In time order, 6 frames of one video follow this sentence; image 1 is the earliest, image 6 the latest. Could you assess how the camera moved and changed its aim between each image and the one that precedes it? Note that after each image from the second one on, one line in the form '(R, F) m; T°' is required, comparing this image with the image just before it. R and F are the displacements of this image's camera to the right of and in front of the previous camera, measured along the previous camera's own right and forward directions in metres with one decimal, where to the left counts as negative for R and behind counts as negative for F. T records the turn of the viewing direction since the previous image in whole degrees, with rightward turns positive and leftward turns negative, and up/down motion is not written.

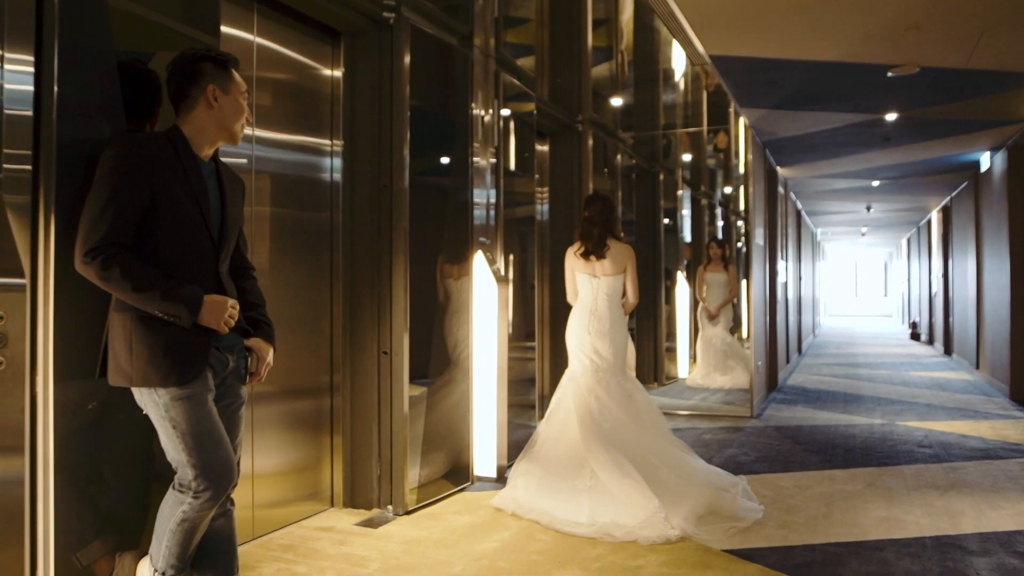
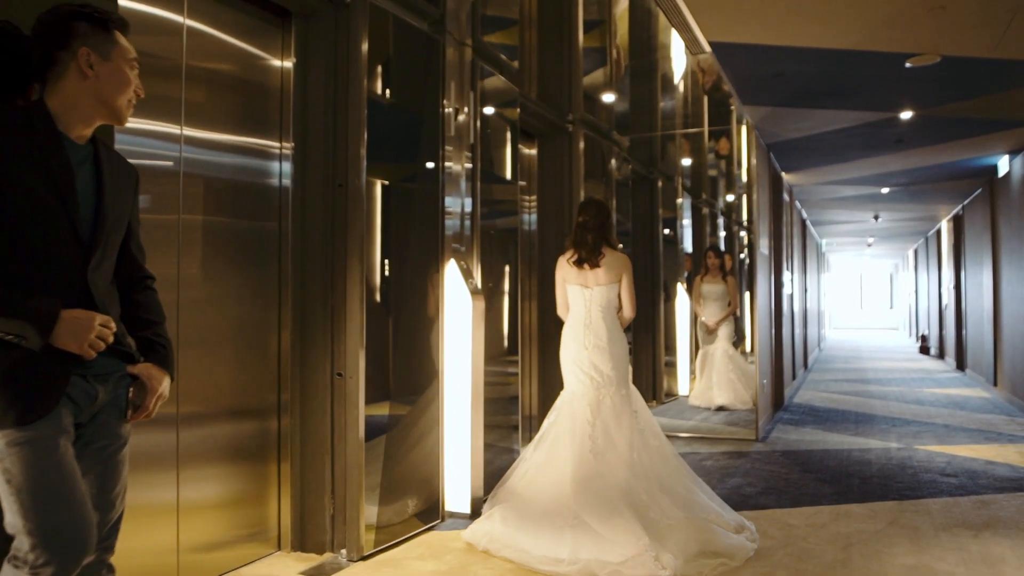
(+0.1, +0.5) m; 0°
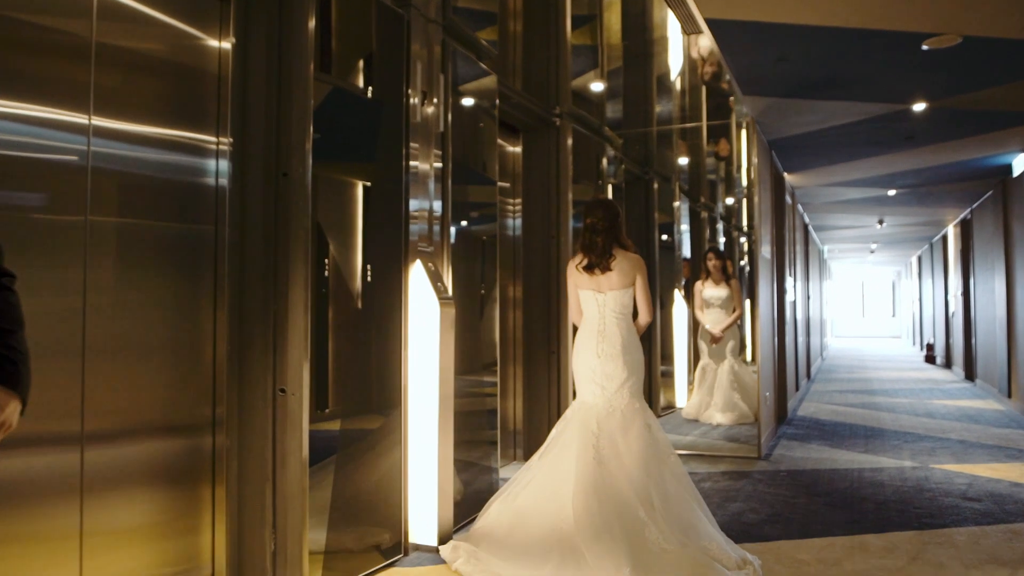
(+0.1, +0.4) m; 0°
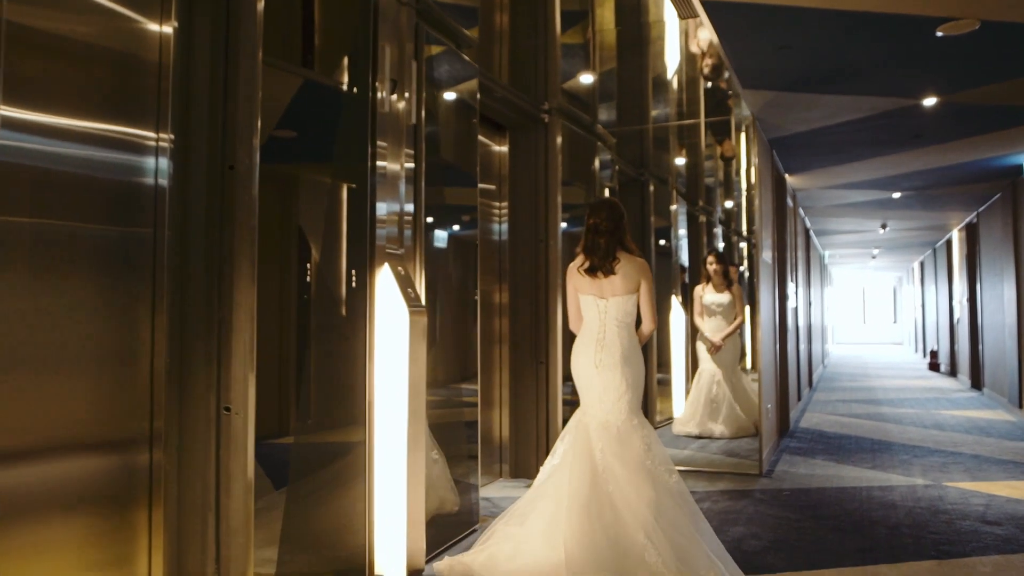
(+0.1, +0.3) m; 0°
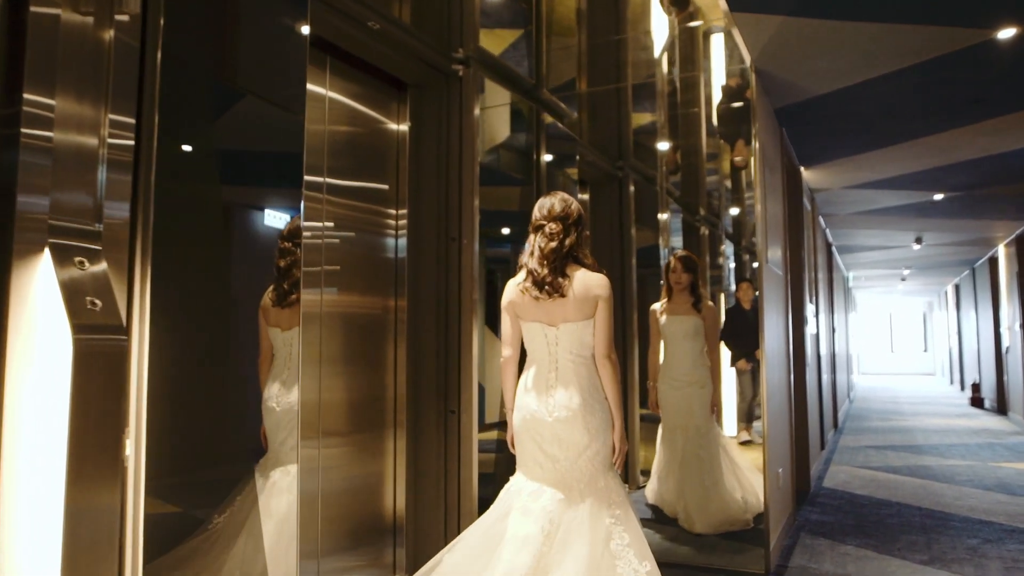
(+0.6, +1.5) m; -1°
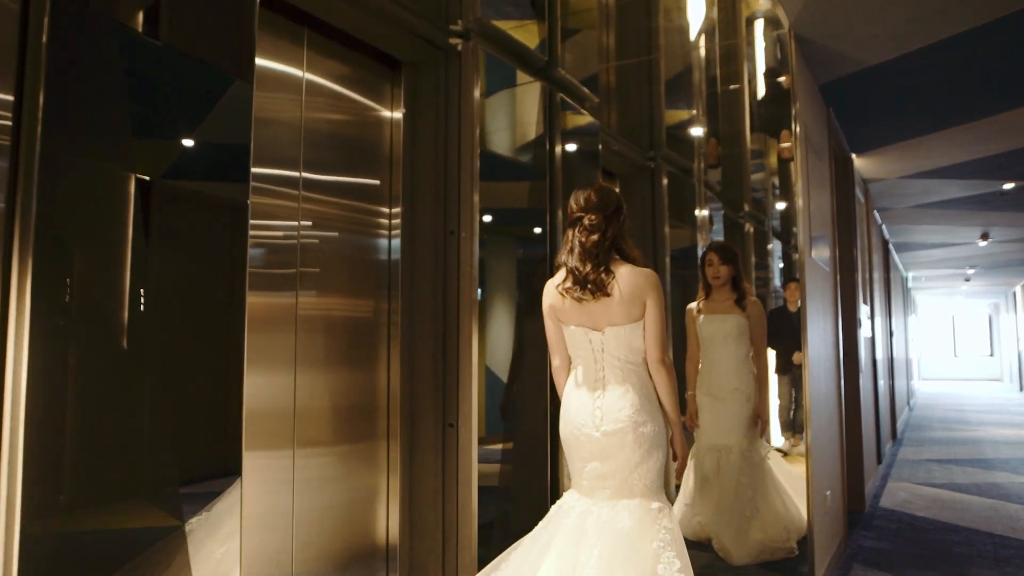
(+0.2, +0.4) m; -4°
